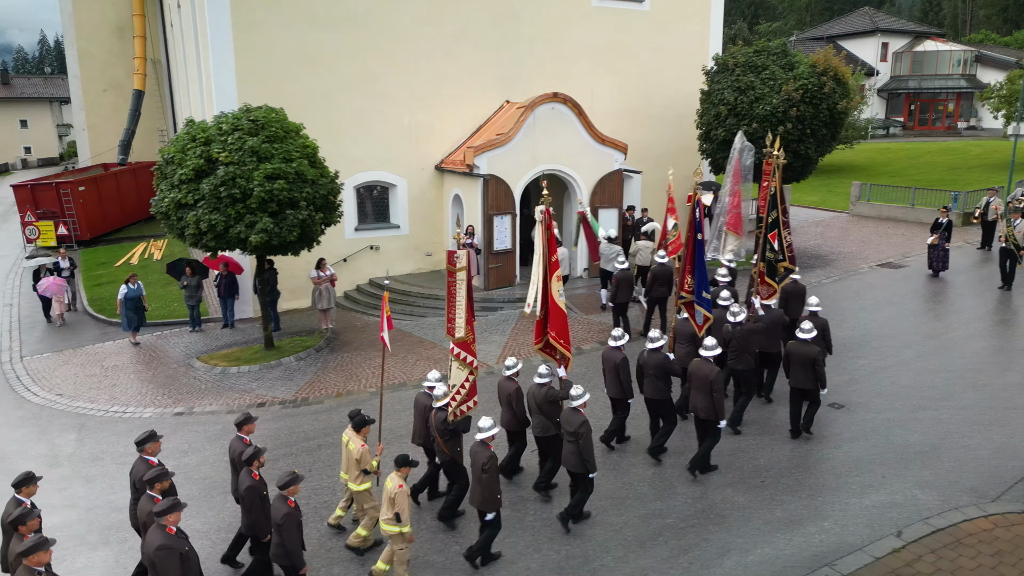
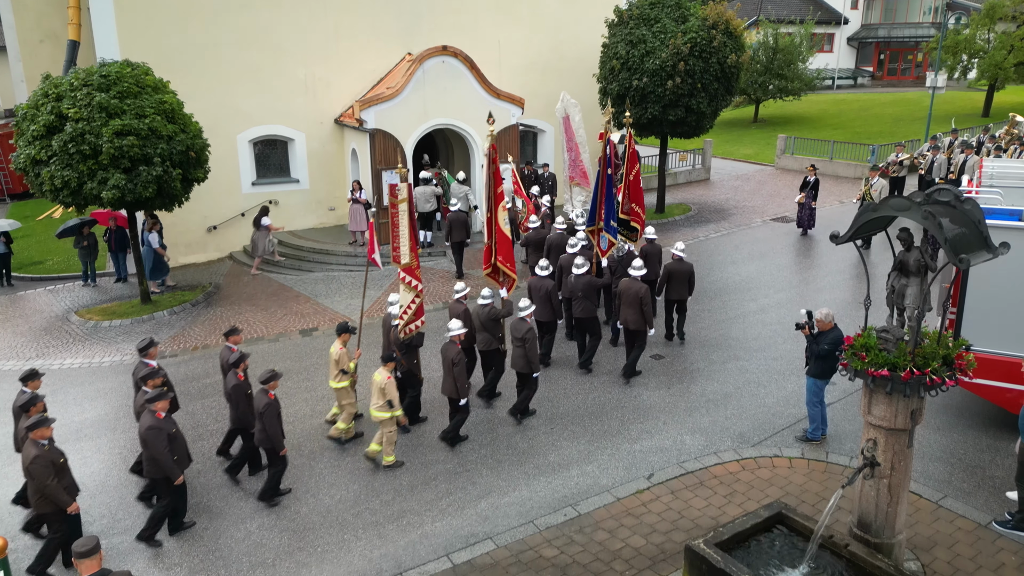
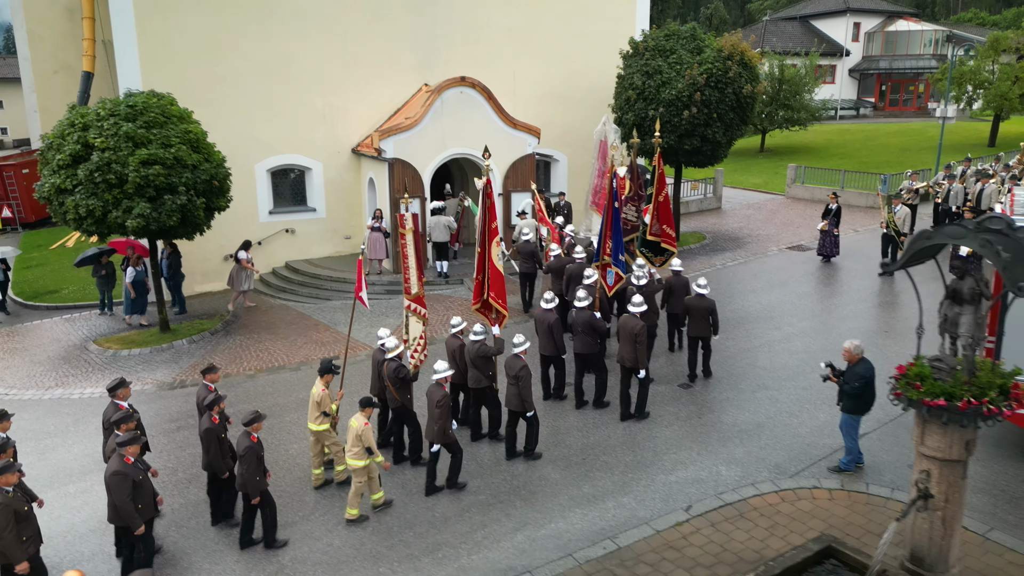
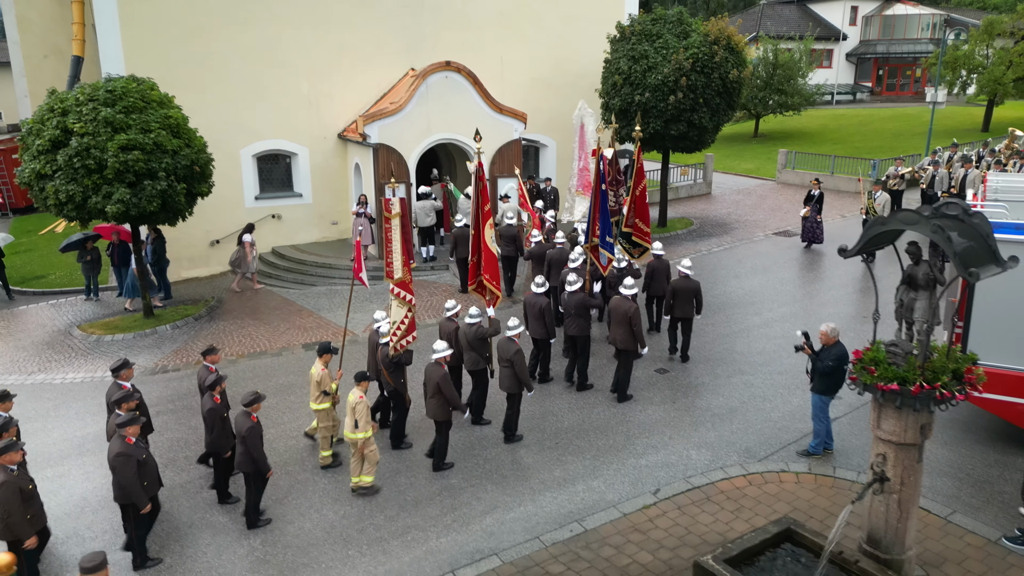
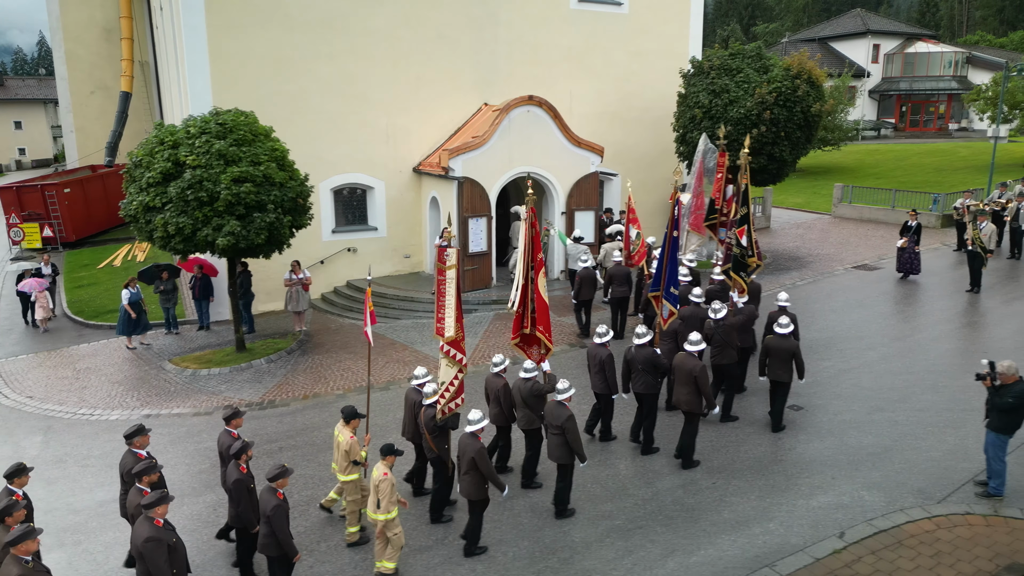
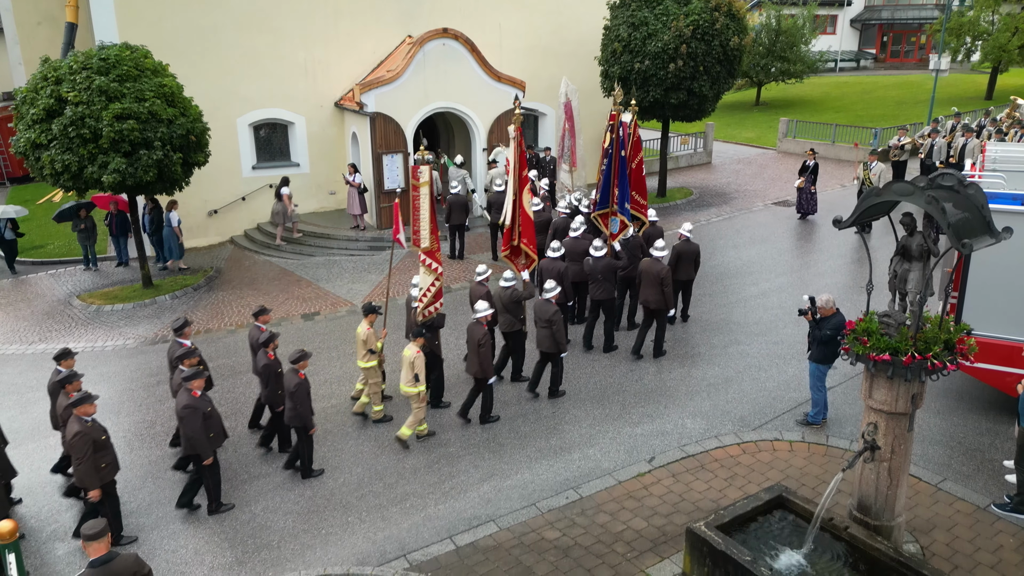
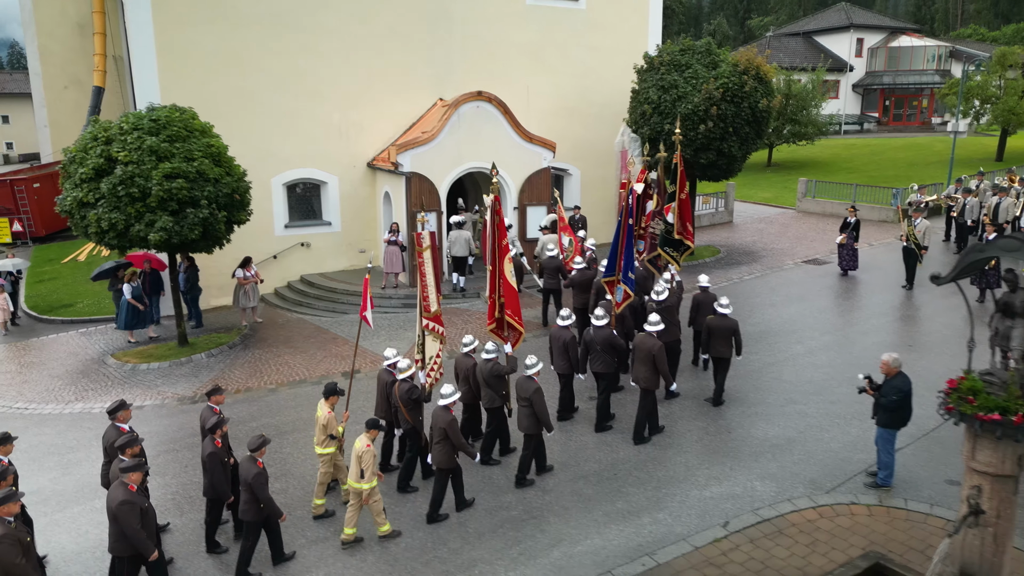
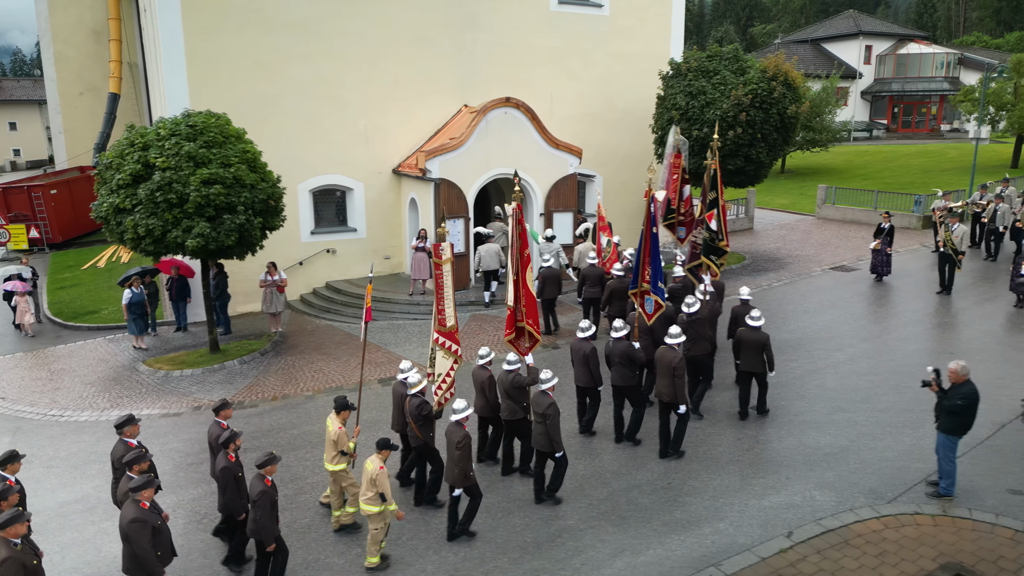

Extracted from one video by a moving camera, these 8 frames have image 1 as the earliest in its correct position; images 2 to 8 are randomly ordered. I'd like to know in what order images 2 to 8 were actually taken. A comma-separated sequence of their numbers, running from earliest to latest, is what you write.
5, 8, 7, 3, 4, 2, 6
